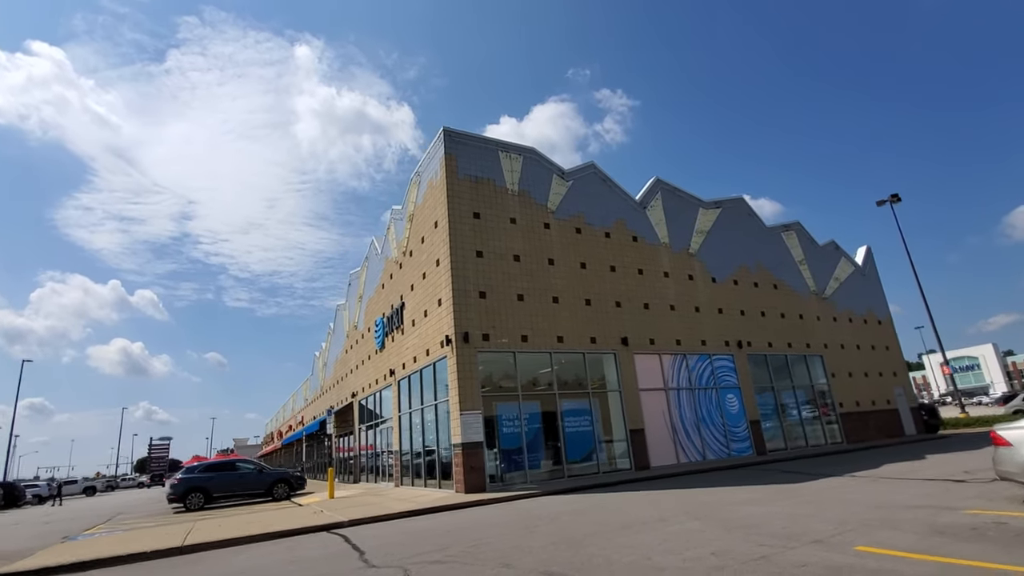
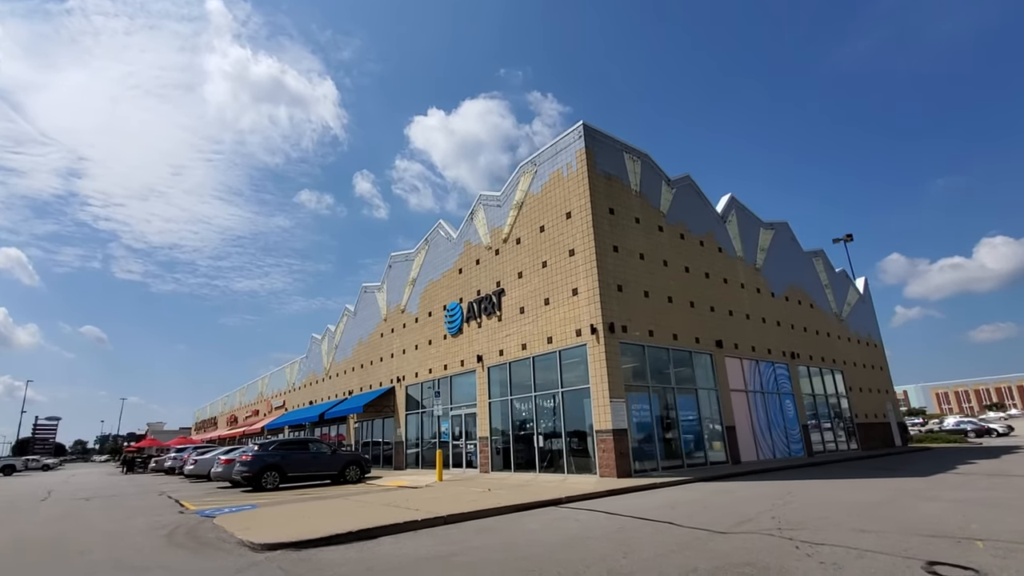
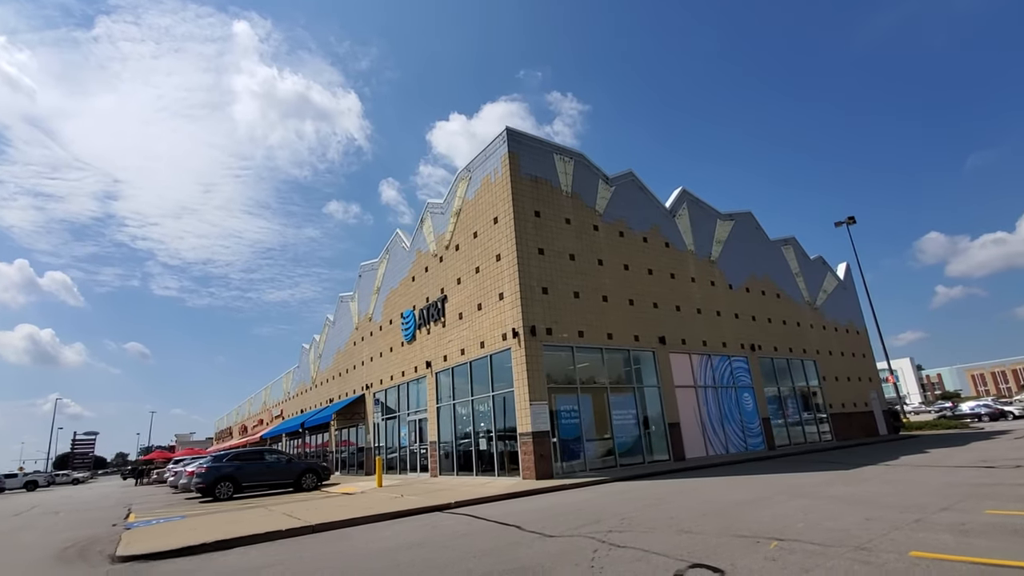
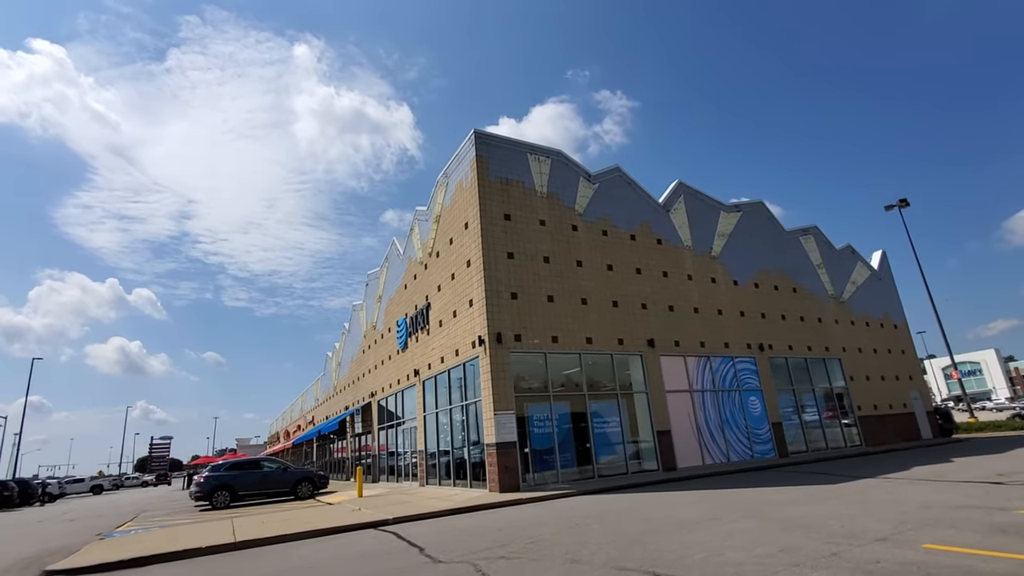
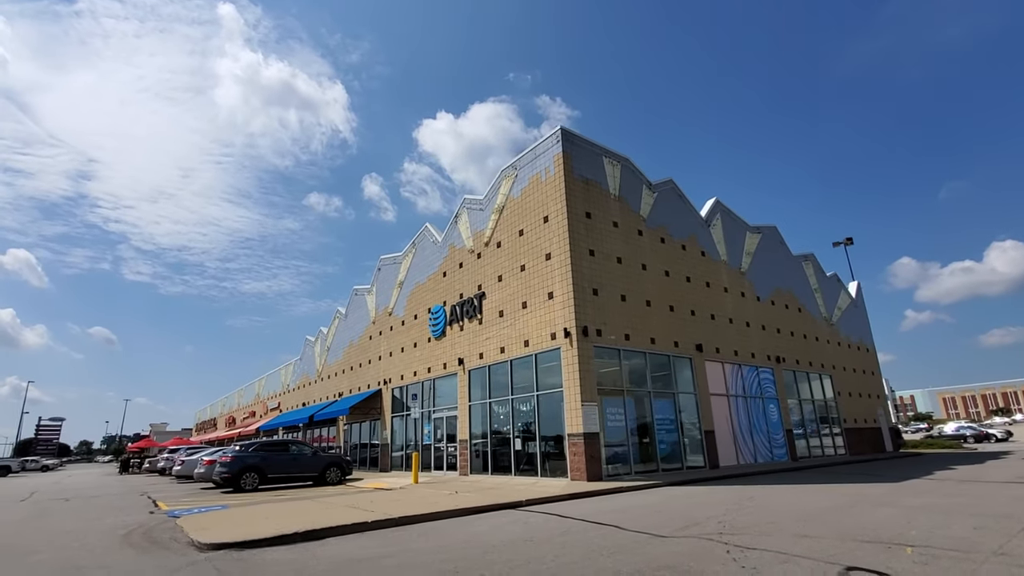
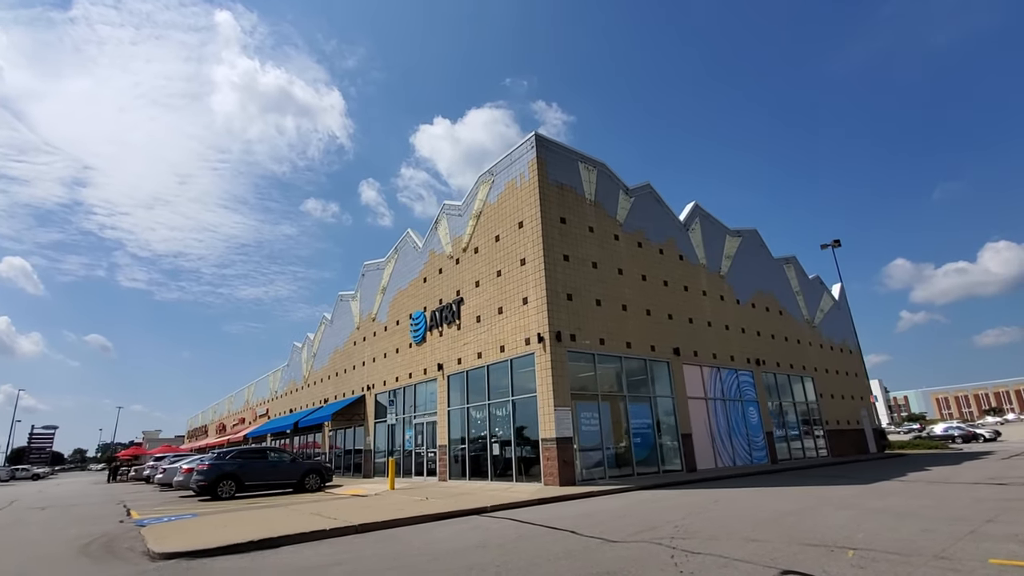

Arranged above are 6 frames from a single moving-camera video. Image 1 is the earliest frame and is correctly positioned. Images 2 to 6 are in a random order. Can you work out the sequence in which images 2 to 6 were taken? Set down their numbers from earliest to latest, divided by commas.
4, 3, 6, 5, 2
